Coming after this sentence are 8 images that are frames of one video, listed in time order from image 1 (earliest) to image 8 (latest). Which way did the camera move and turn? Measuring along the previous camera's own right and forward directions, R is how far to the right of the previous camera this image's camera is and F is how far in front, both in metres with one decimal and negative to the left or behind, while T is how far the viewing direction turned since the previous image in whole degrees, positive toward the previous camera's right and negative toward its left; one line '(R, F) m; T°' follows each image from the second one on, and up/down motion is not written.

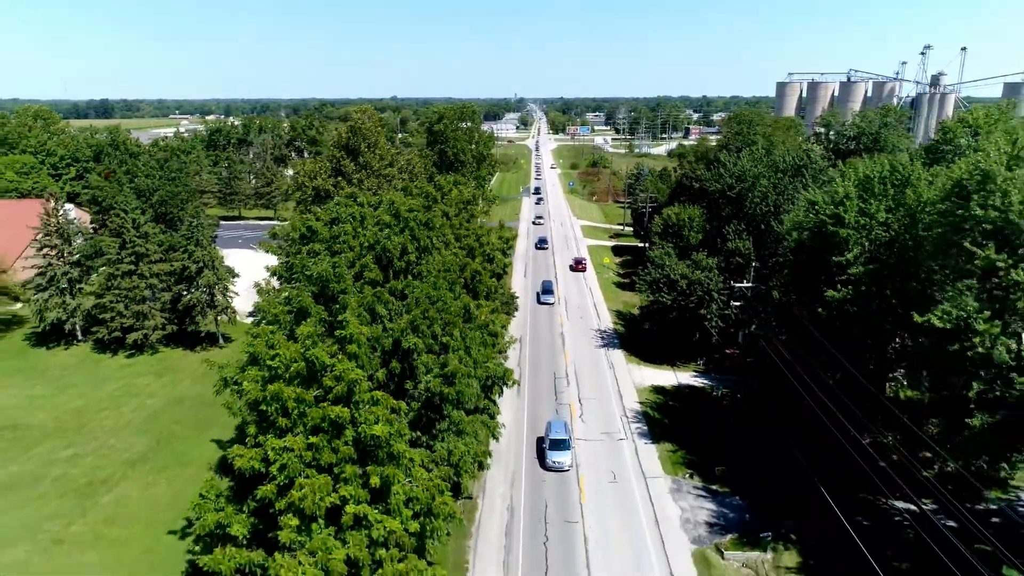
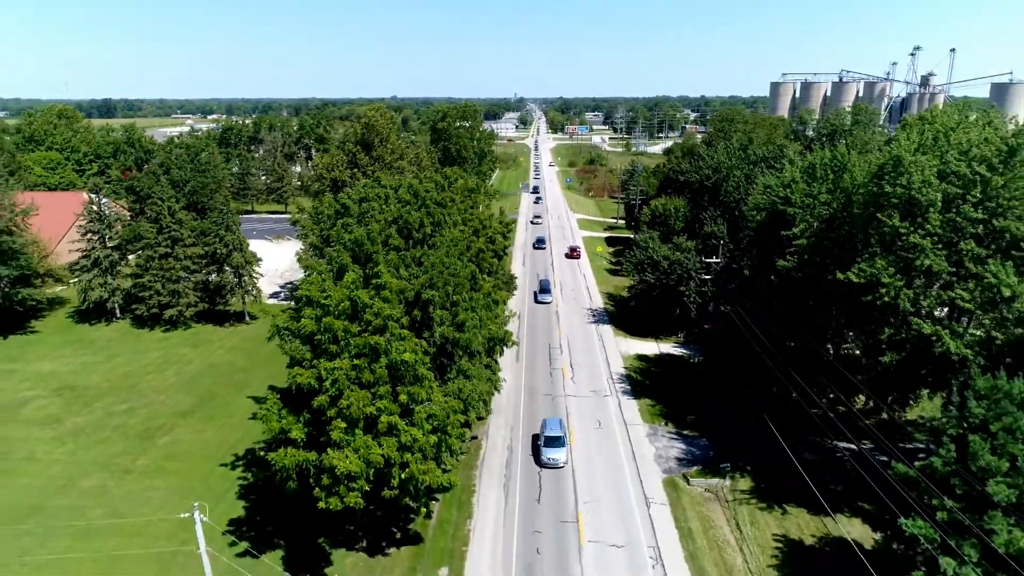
(0.0, -4.0) m; 0°
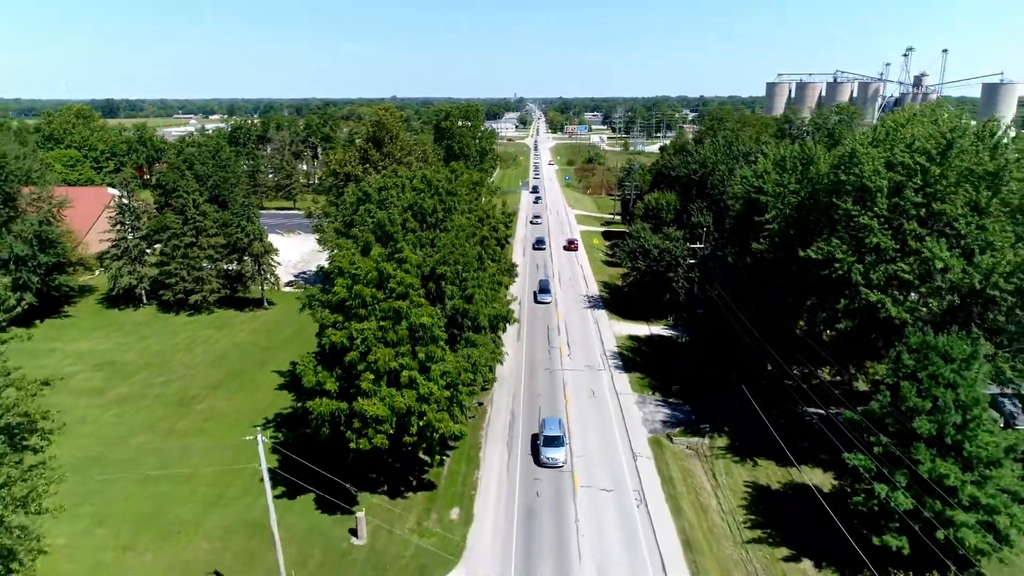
(-0.1, -3.1) m; 0°
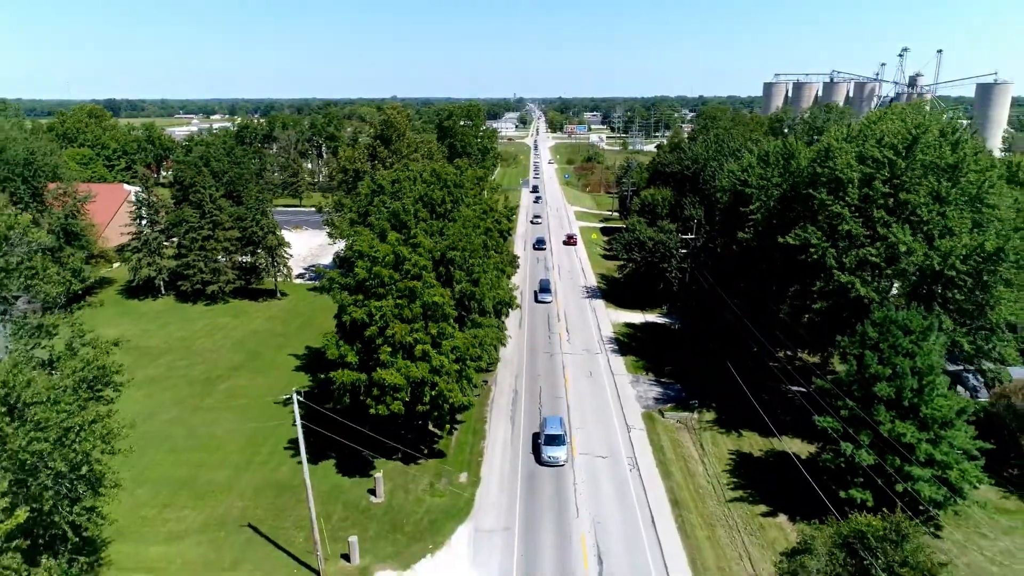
(-0.1, -2.2) m; 0°
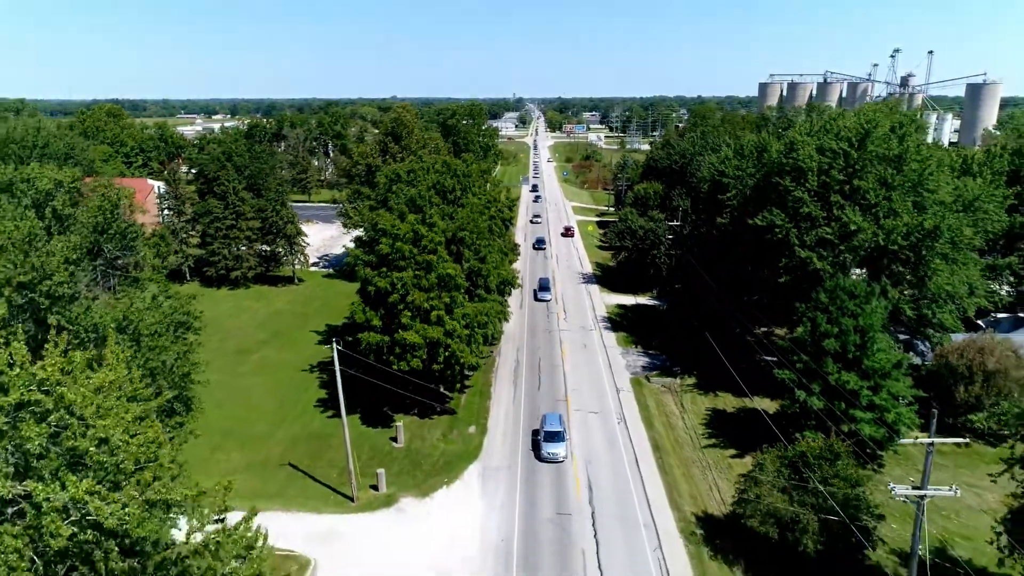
(-0.1, -3.7) m; 0°
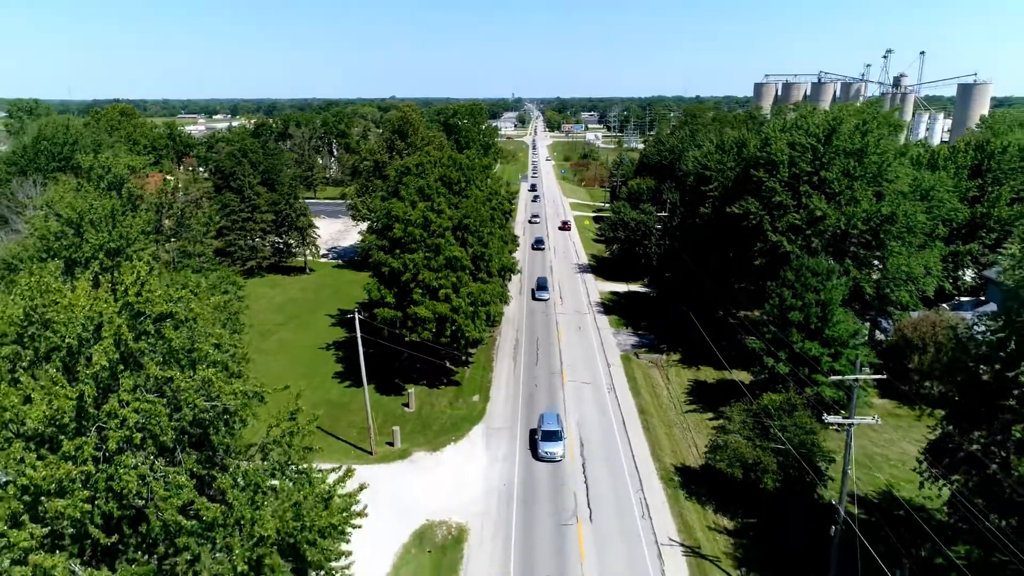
(0.0, -3.1) m; 0°
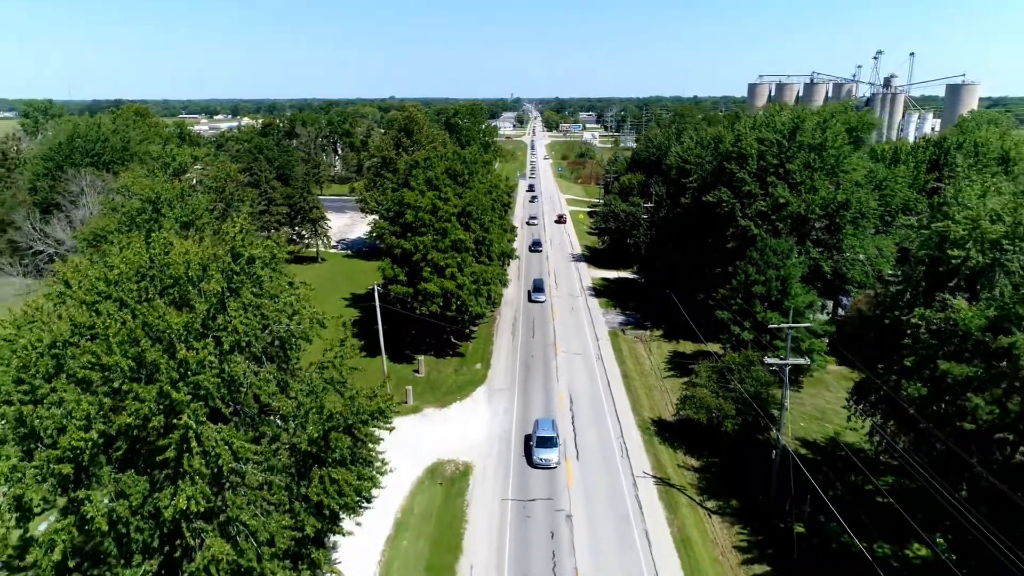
(0.0, -4.0) m; 0°
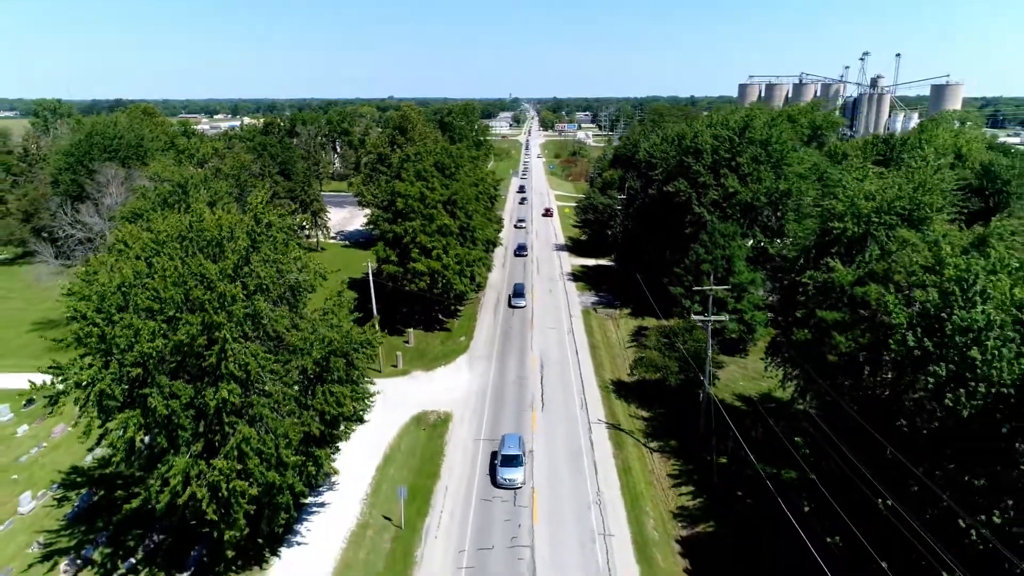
(+0.7, -4.3) m; 0°
